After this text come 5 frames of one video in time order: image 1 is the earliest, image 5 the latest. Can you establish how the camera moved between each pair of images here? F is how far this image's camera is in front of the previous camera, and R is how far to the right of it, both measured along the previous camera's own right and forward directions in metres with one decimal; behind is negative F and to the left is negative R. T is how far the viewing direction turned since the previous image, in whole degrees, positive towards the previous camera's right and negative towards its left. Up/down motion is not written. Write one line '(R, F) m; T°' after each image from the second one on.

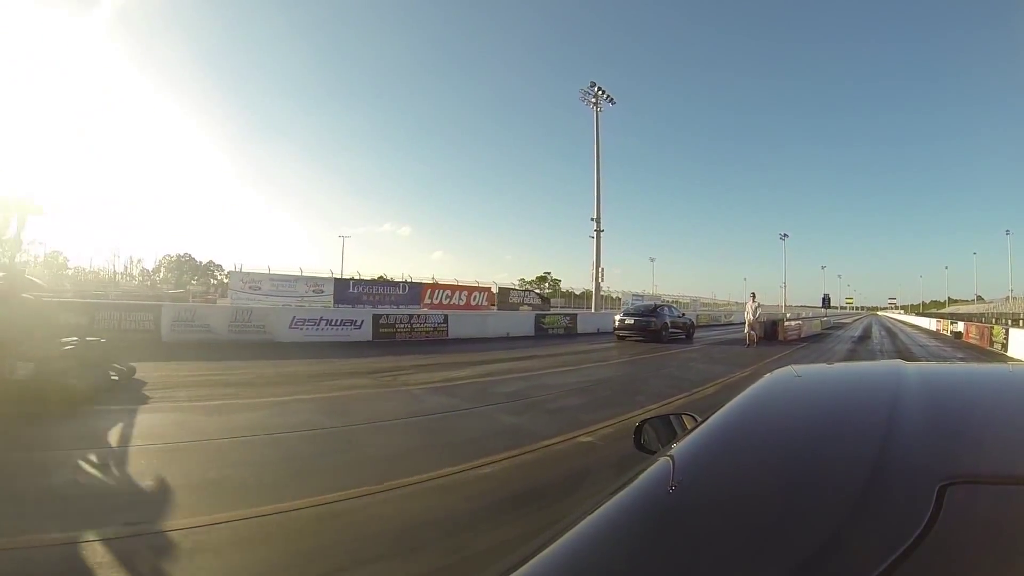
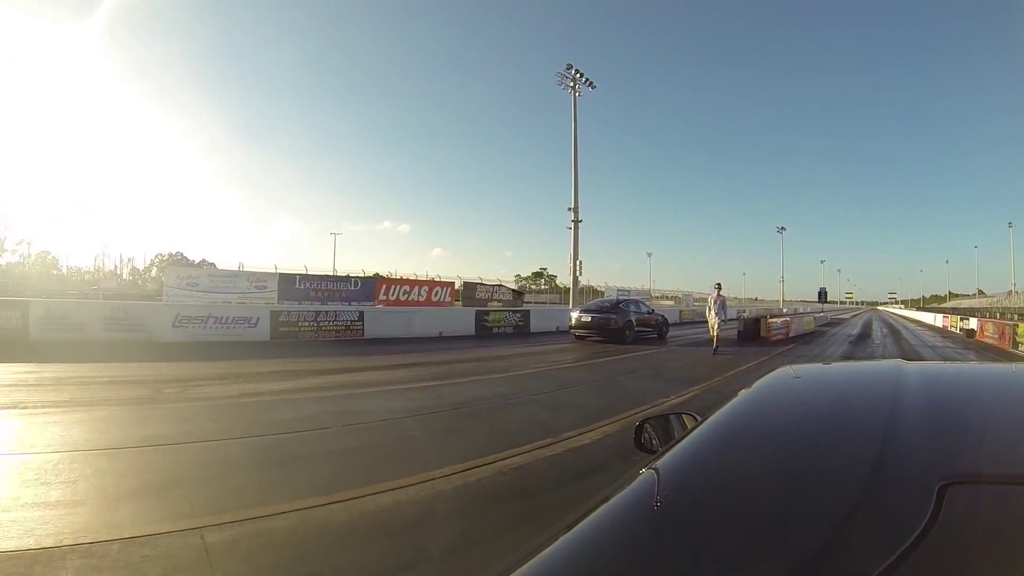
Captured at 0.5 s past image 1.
(+1.0, +1.4) m; 0°
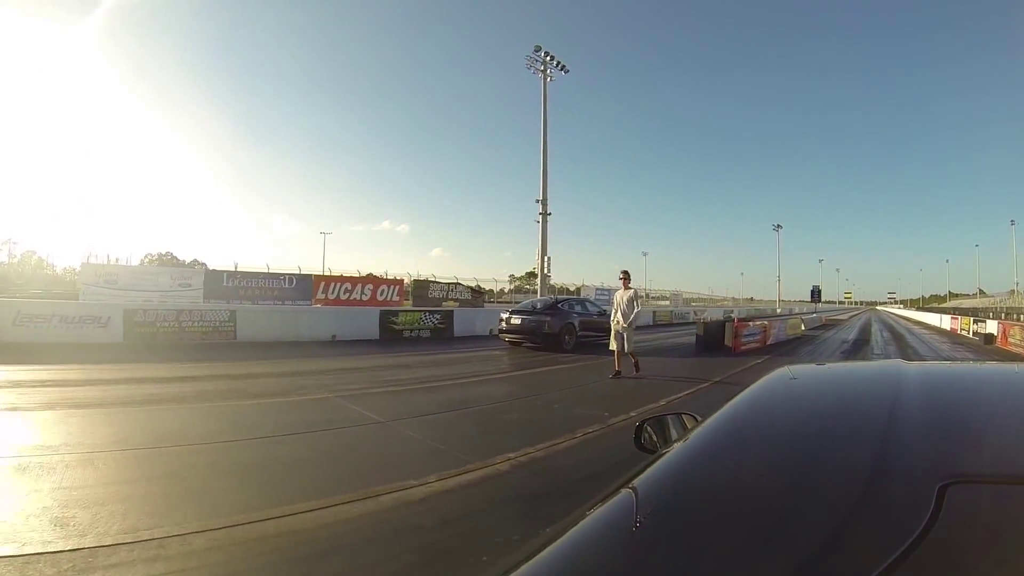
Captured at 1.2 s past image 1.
(+1.1, +1.6) m; 0°
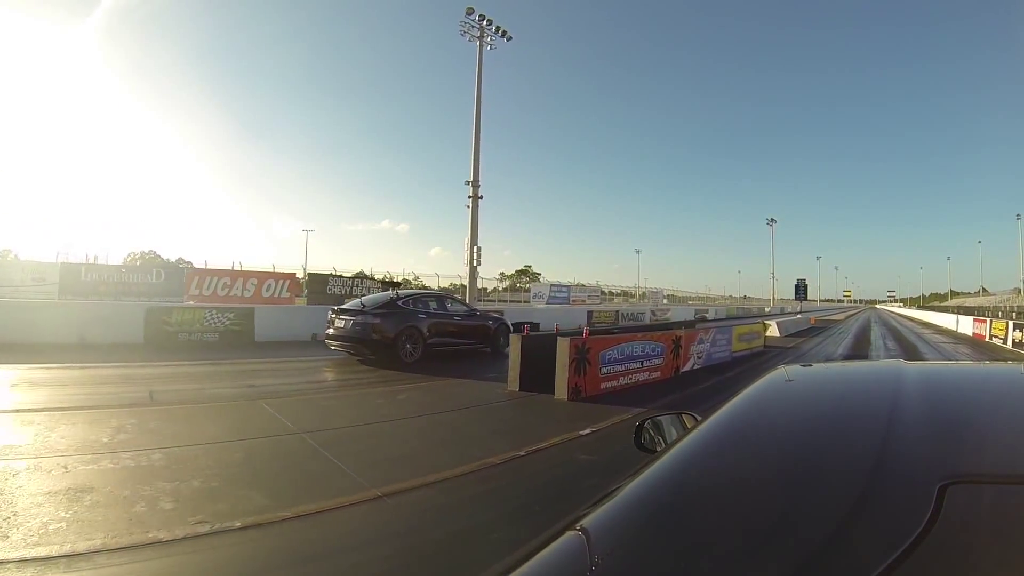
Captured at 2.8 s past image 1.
(+1.6, +2.3) m; 0°
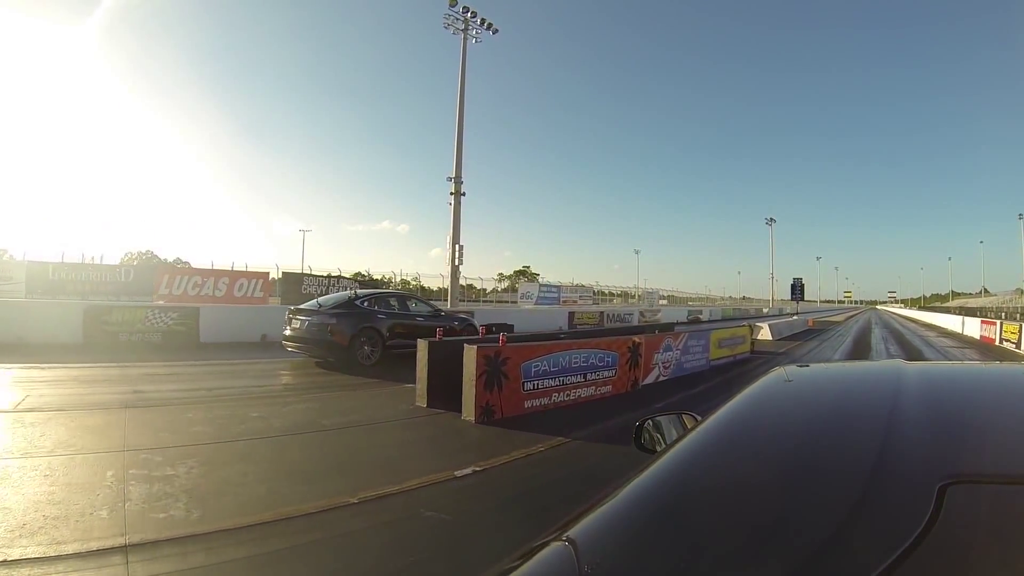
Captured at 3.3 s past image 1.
(+0.3, +0.4) m; 0°
